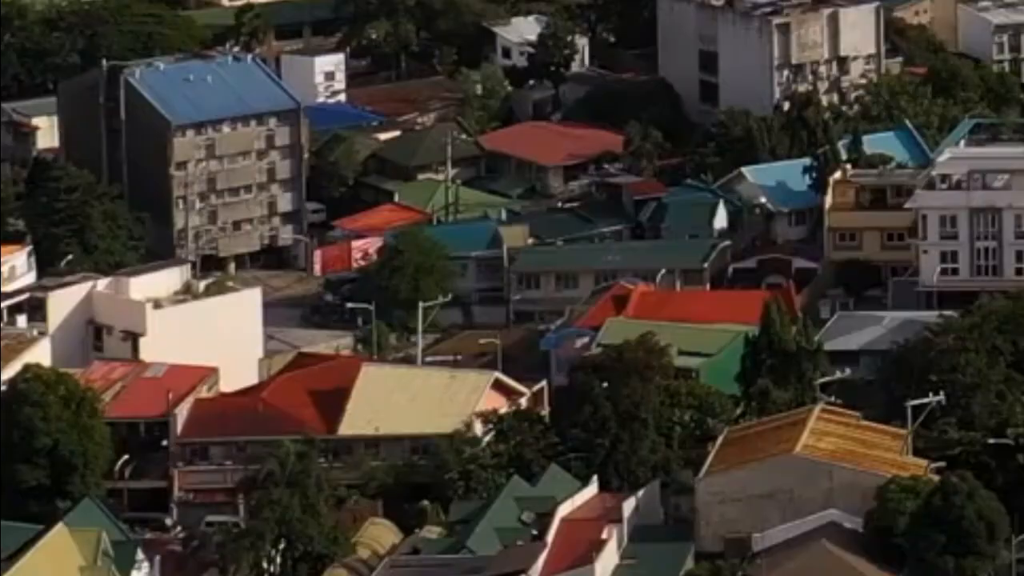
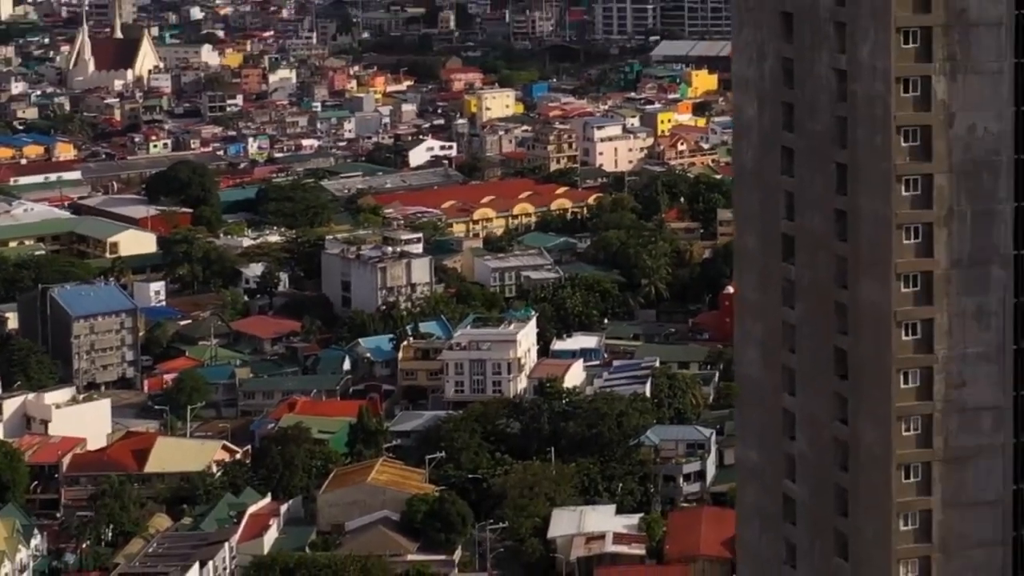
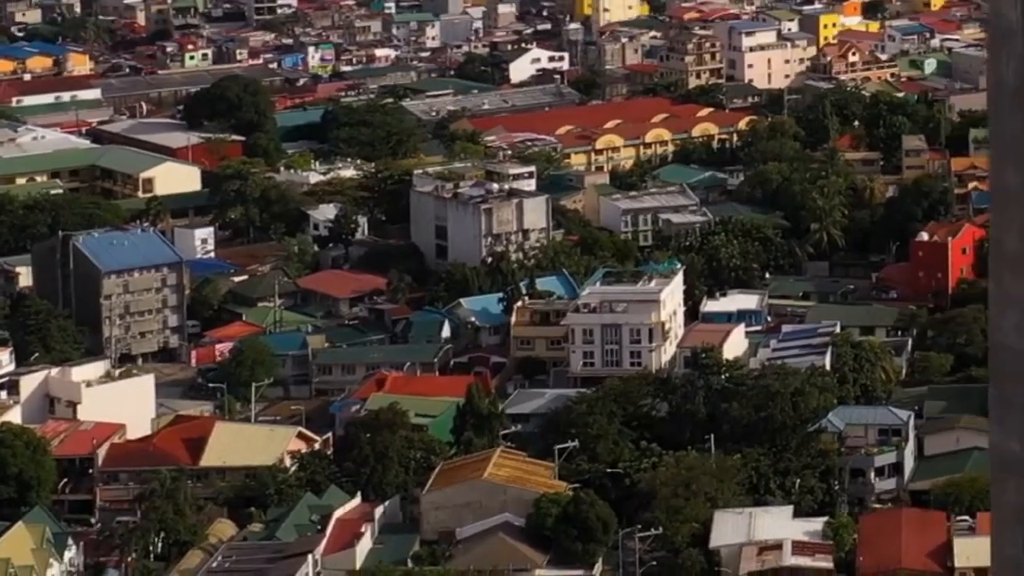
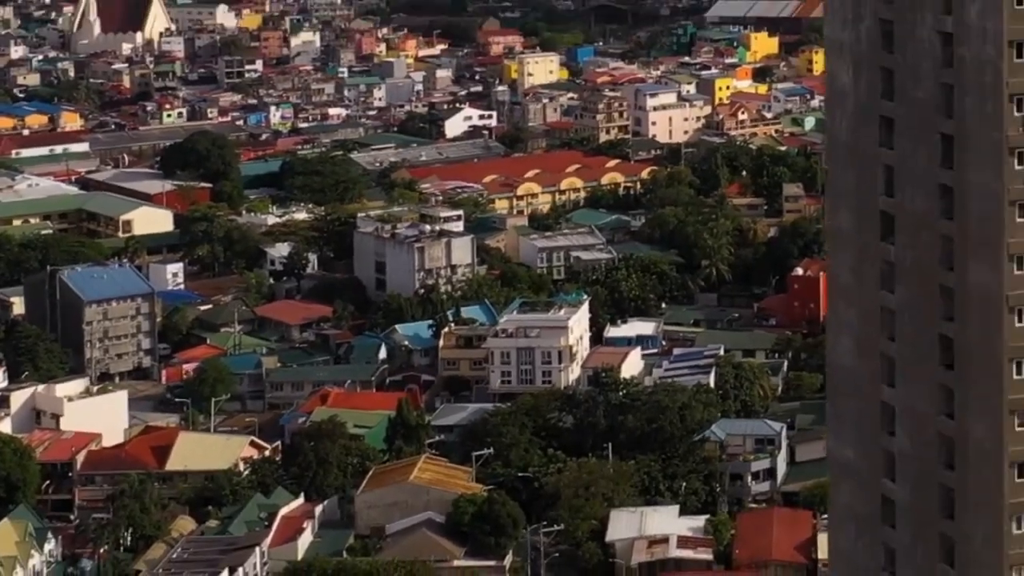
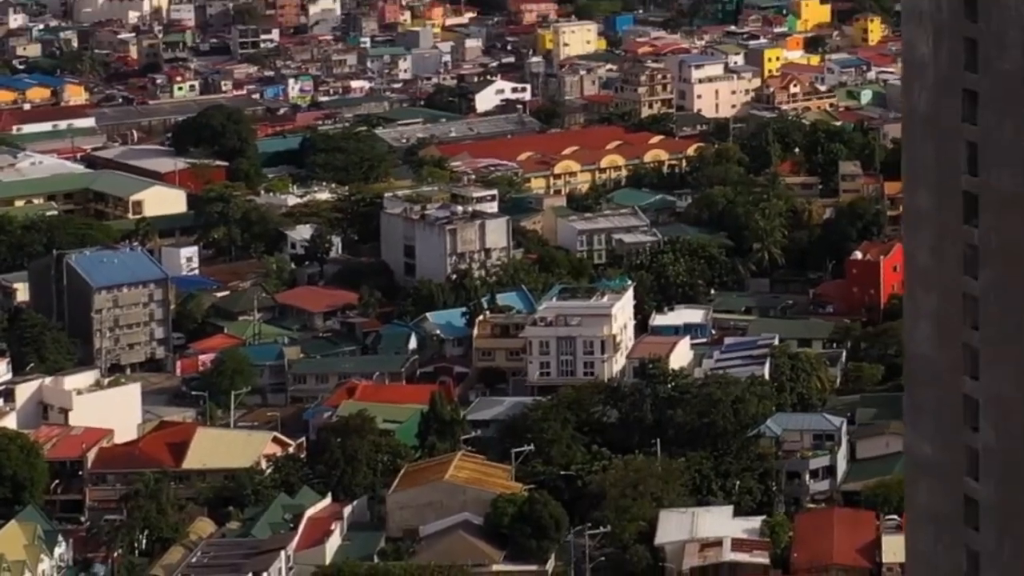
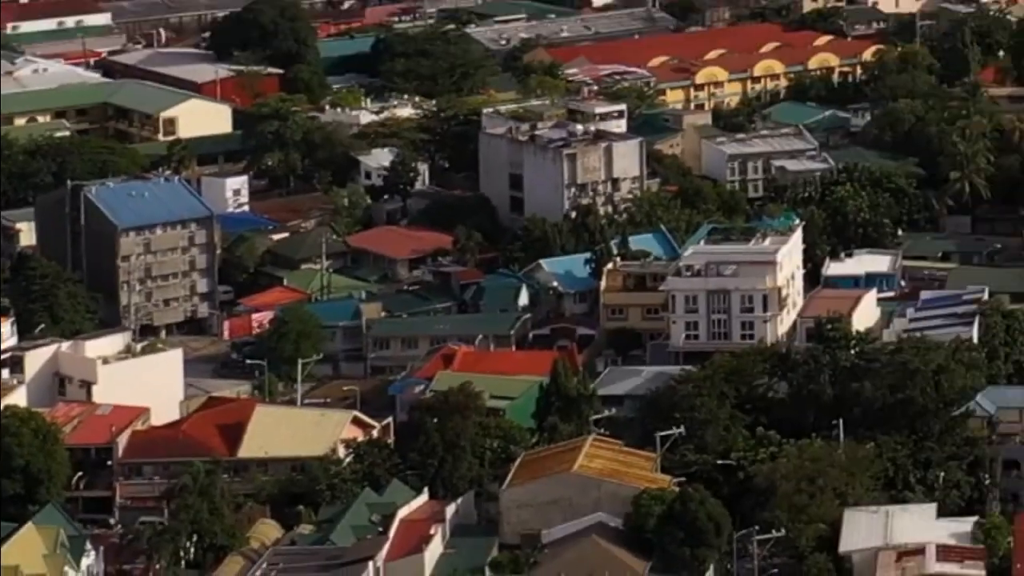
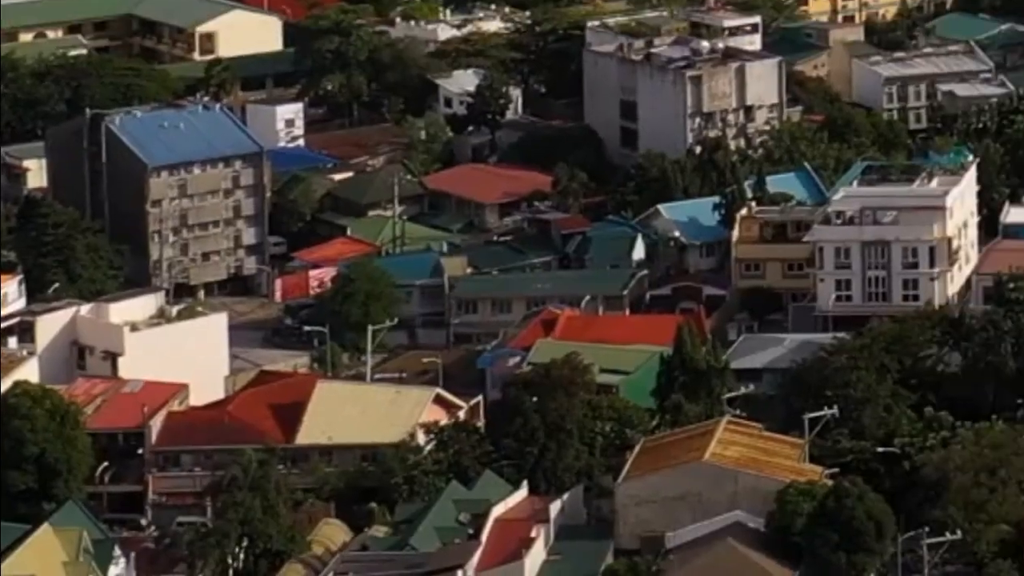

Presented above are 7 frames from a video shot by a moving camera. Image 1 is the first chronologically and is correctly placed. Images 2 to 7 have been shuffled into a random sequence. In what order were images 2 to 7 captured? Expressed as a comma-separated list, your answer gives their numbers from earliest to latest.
7, 6, 3, 5, 4, 2
